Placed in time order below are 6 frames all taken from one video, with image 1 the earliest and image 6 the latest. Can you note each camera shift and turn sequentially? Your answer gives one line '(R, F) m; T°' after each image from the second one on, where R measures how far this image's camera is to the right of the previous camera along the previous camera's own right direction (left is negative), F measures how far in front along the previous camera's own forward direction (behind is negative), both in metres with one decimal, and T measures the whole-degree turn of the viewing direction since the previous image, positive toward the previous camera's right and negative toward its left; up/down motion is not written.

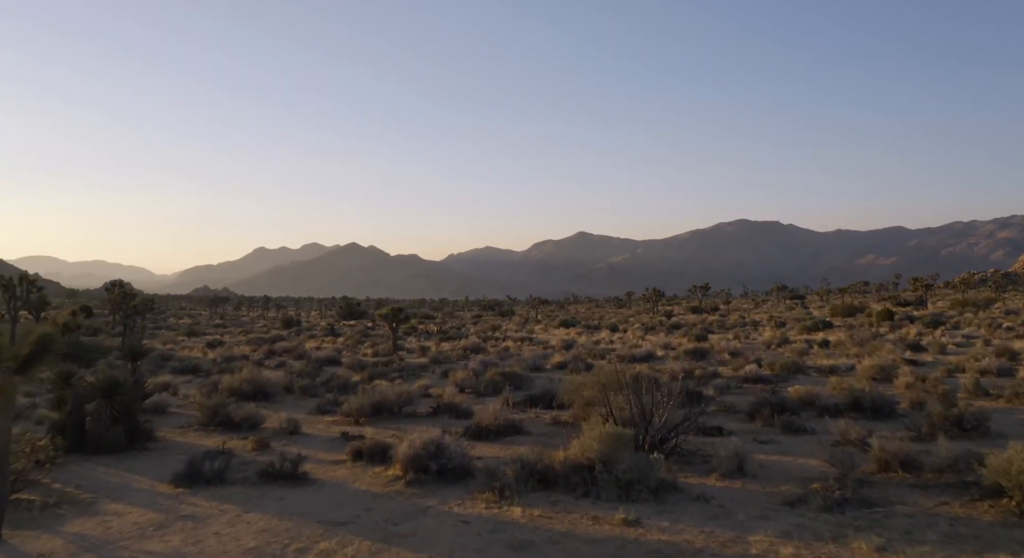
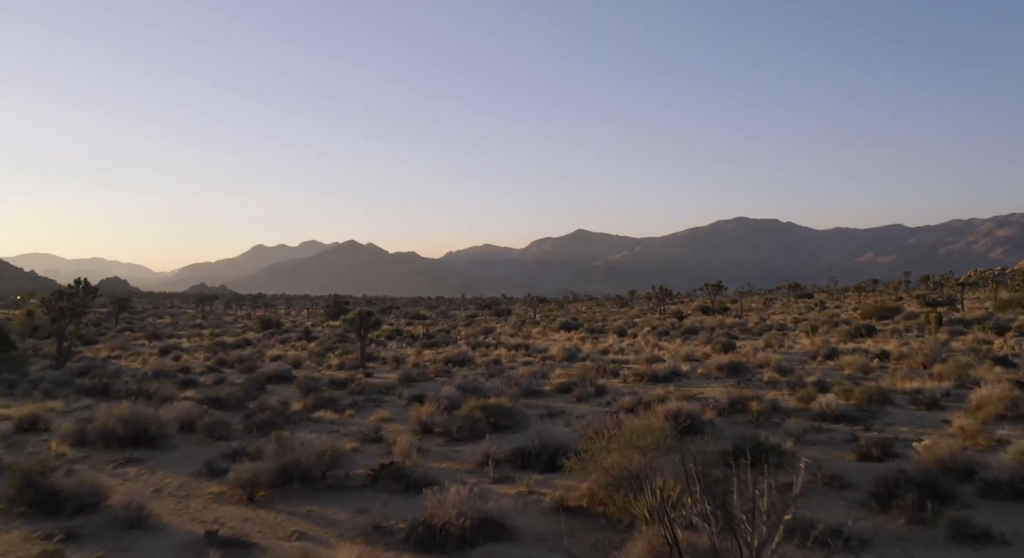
(+0.3, +5.6) m; 0°
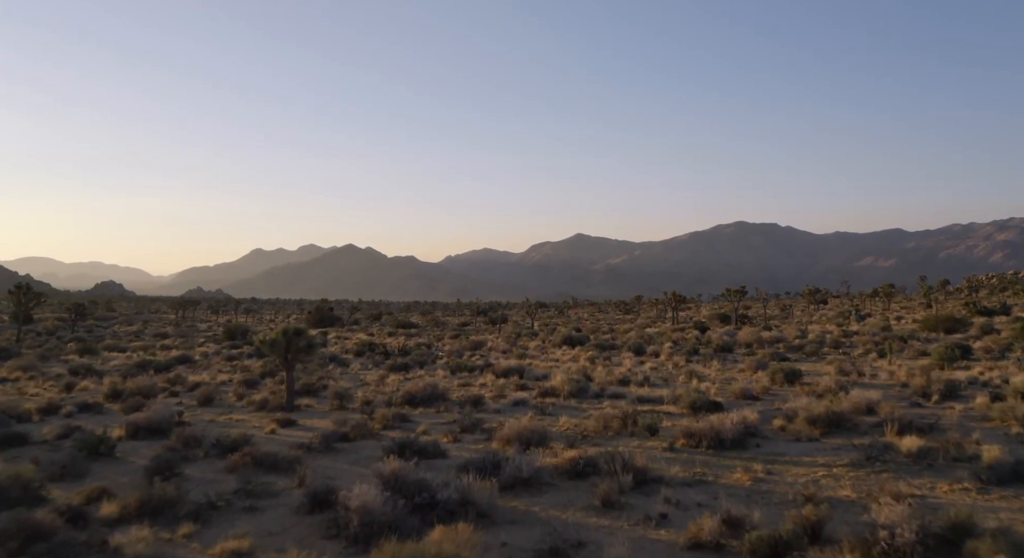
(+0.3, +7.9) m; 0°
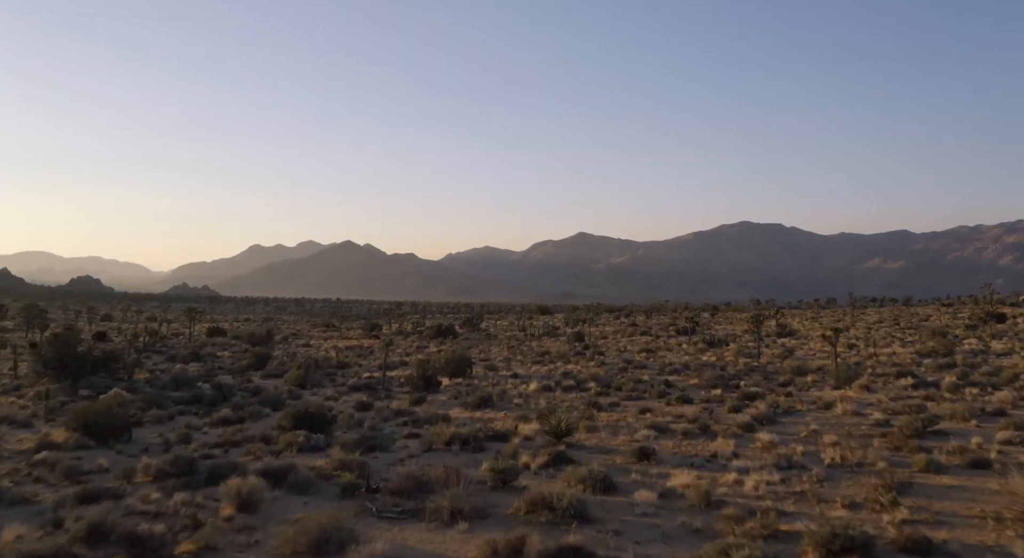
(+1.4, +43.6) m; 0°
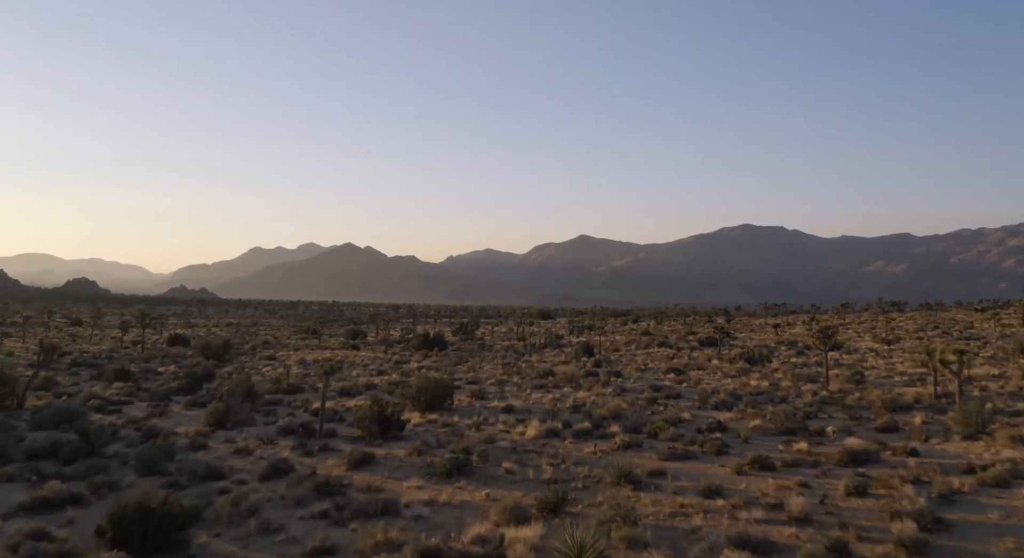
(+0.3, +8.8) m; 0°
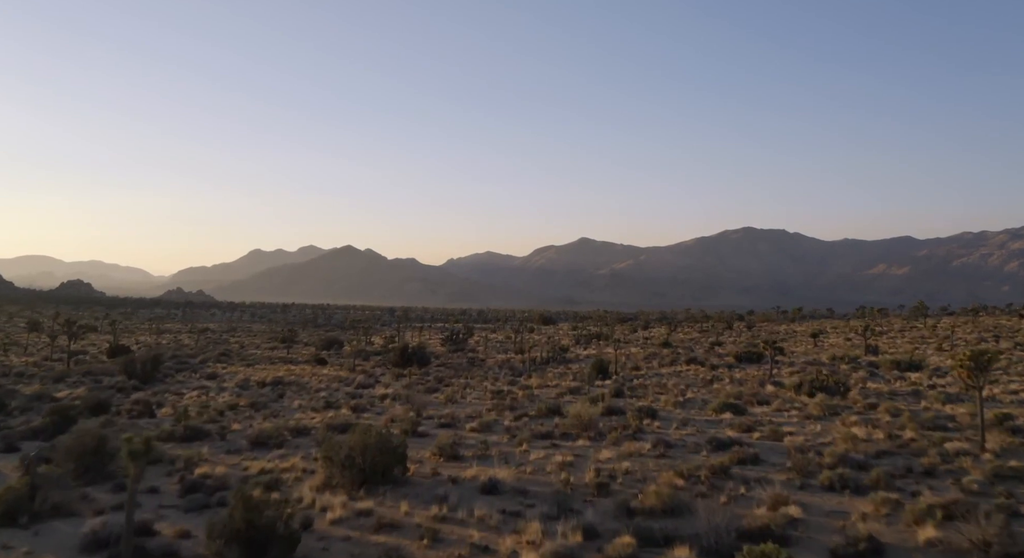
(+0.3, +10.1) m; 0°
